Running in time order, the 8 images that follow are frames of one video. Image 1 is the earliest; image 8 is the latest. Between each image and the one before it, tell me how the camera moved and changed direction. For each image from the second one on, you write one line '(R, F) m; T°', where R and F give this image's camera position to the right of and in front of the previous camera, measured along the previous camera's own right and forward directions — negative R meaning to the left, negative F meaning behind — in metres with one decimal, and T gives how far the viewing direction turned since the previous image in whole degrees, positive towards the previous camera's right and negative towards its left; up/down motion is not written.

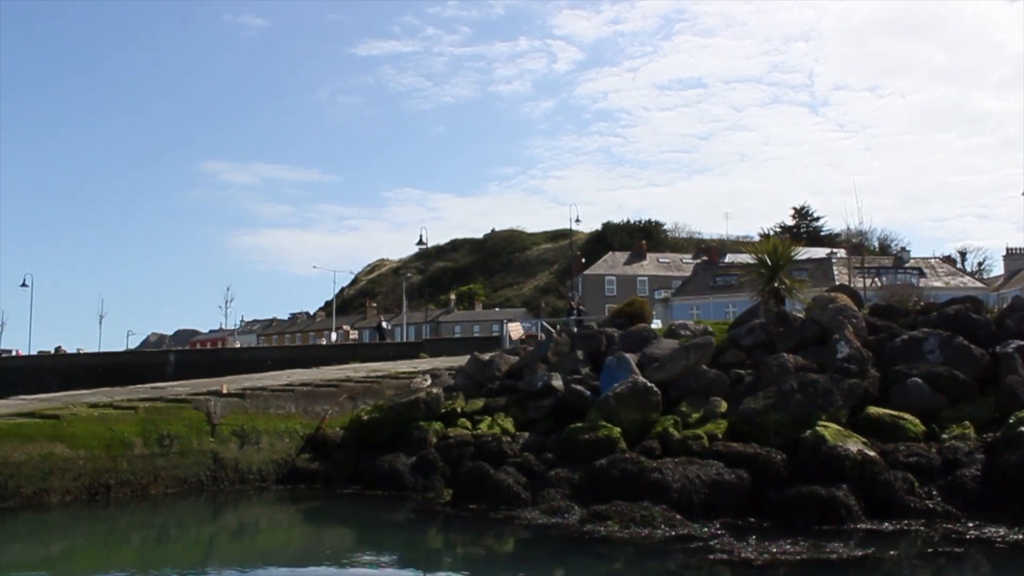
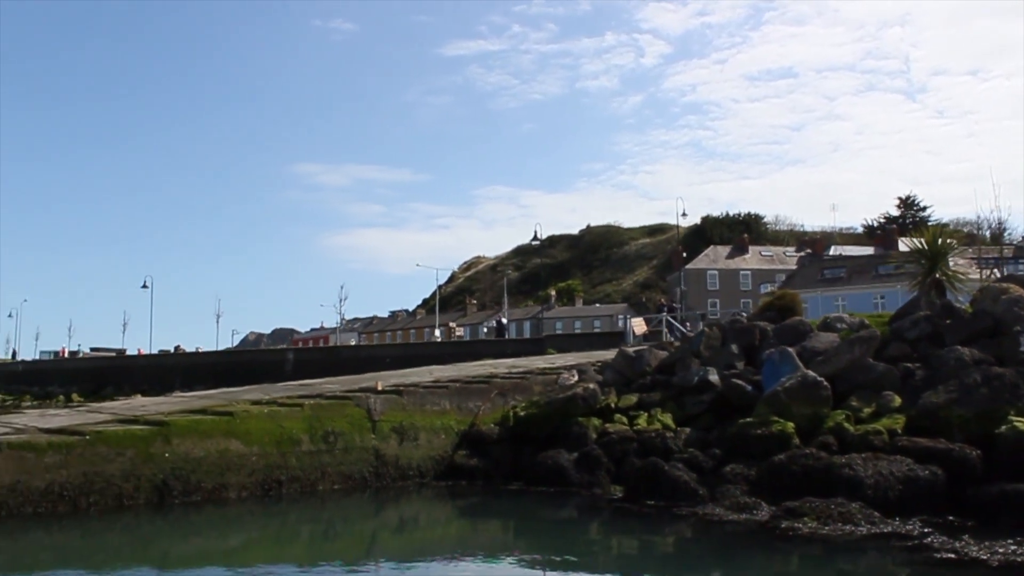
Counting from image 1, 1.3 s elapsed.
(-0.7, +0.1) m; -5°
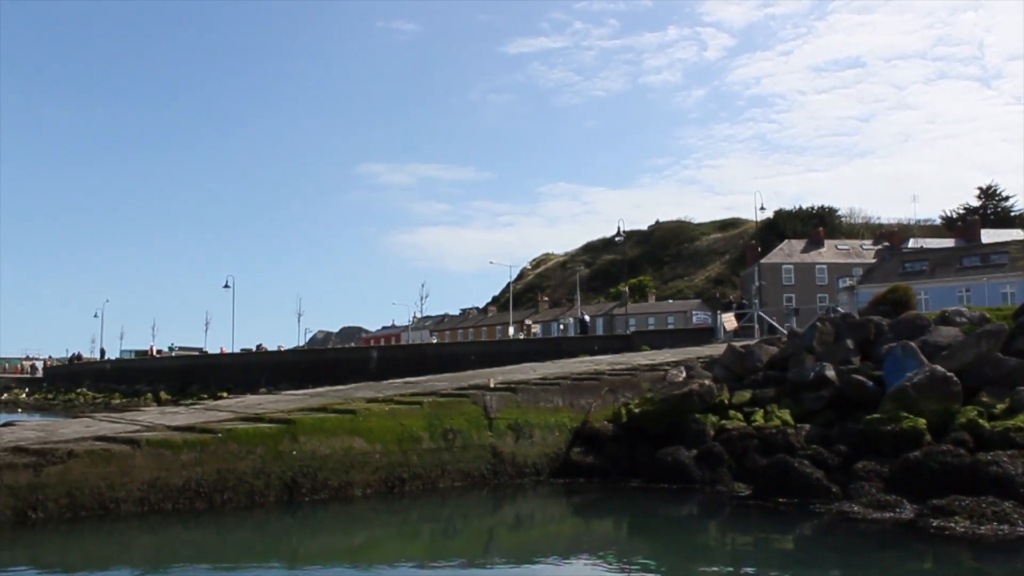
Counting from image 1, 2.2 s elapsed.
(-0.5, +0.1) m; -3°
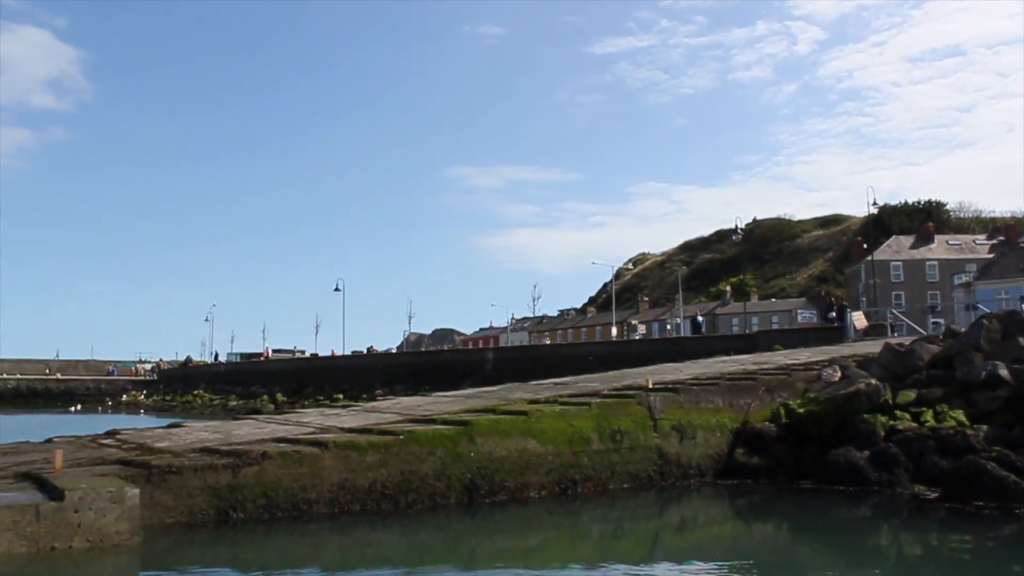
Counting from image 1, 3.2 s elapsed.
(-0.8, +0.1) m; -5°
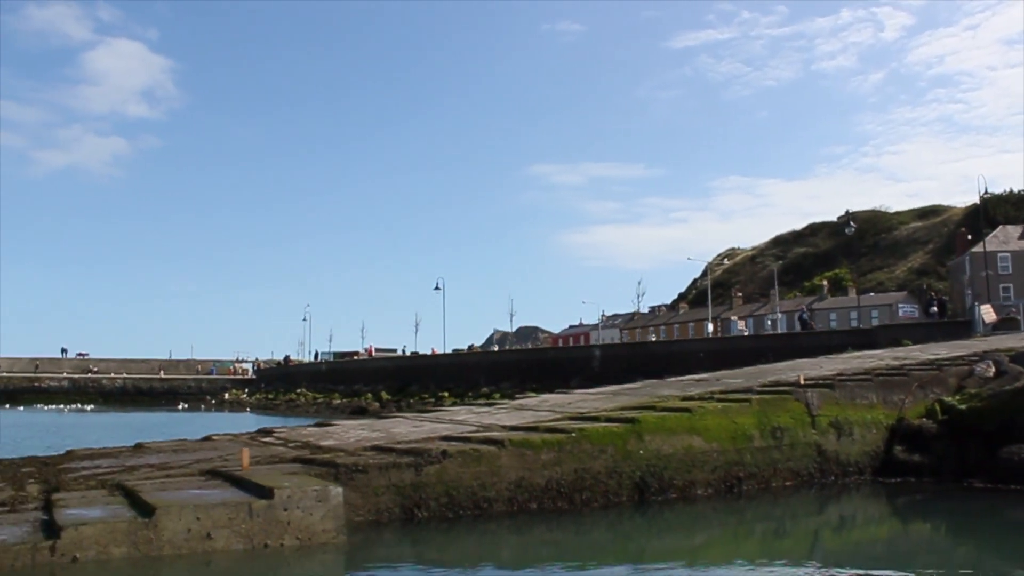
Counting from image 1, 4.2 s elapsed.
(-0.8, +0.1) m; -4°
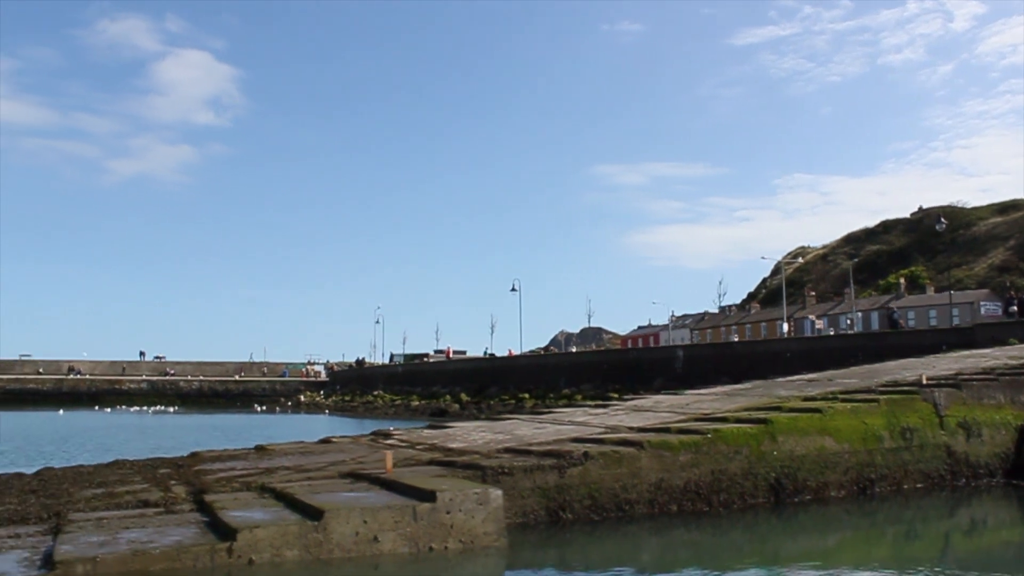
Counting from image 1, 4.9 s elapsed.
(-0.6, +0.1) m; -3°
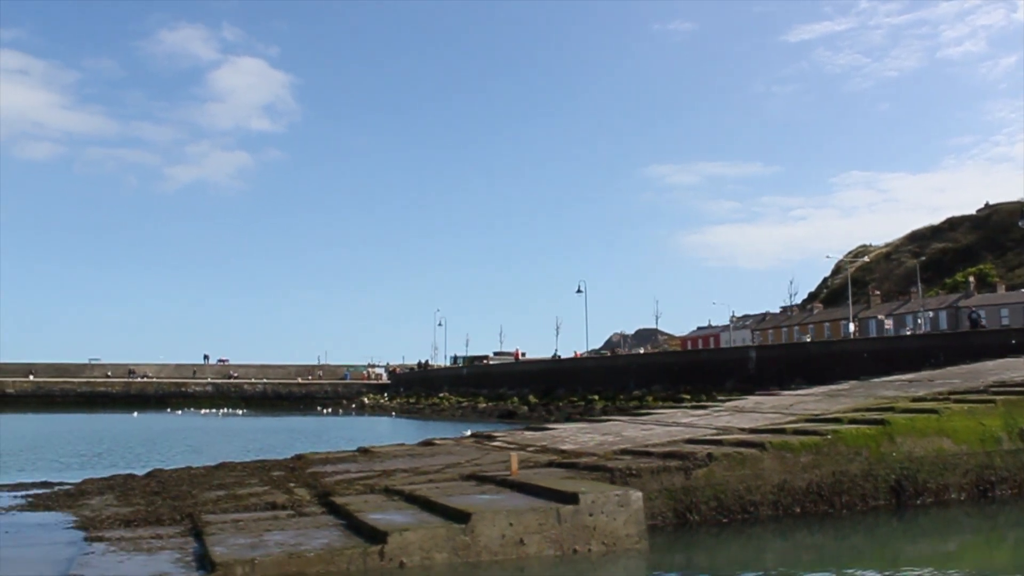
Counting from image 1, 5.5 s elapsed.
(-0.5, 0.0) m; -3°
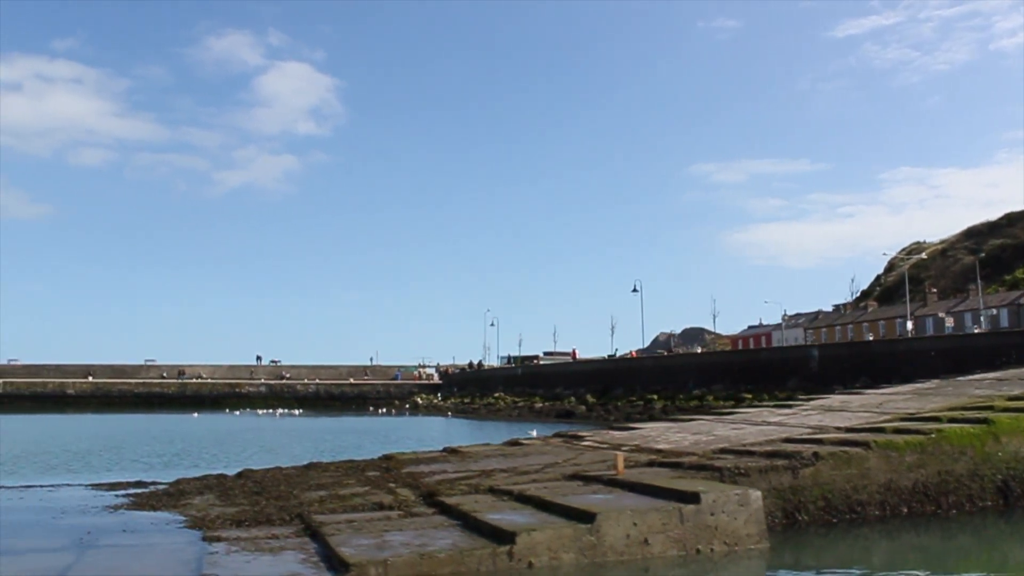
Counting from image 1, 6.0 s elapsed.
(-0.5, 0.0) m; -2°
